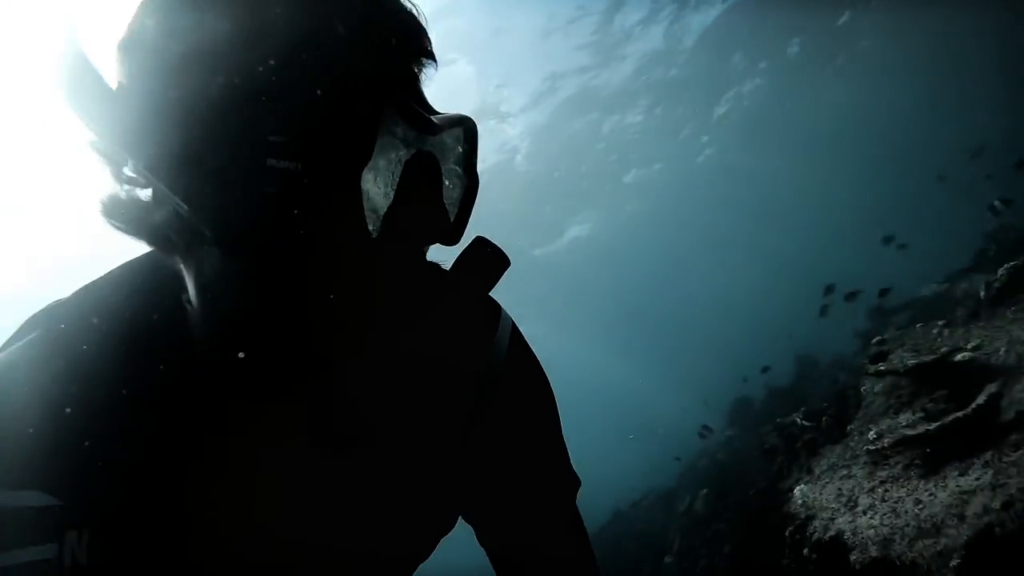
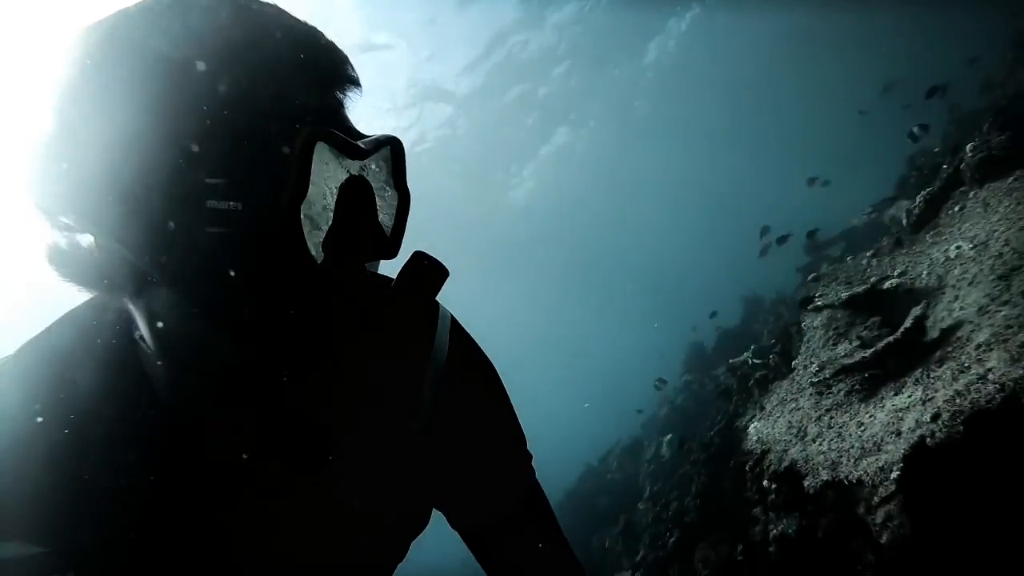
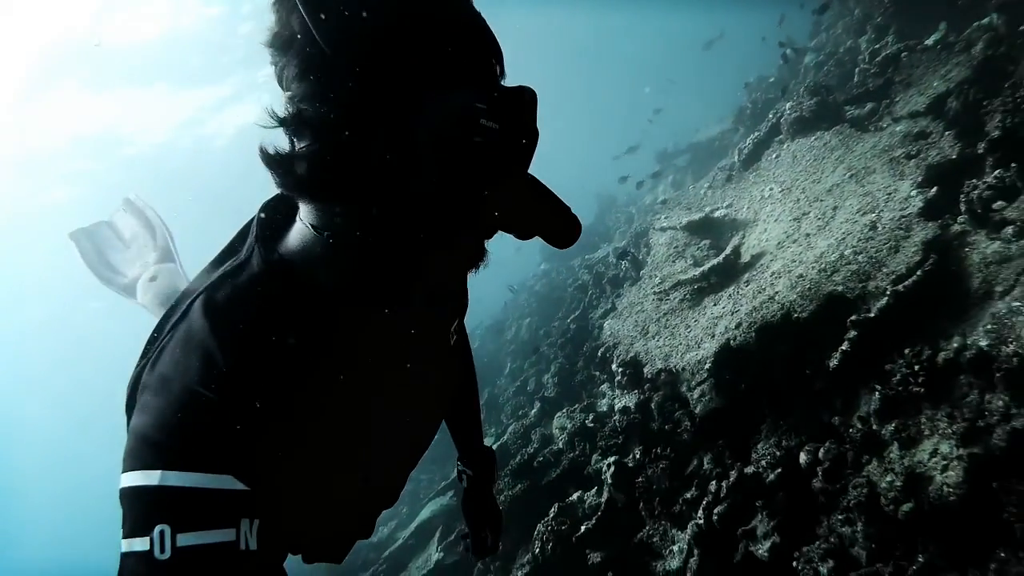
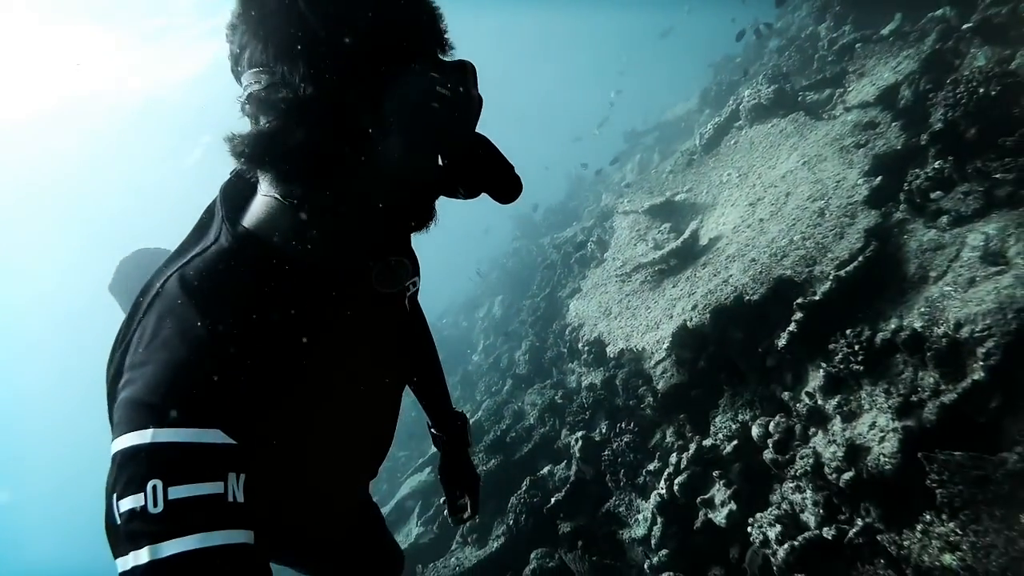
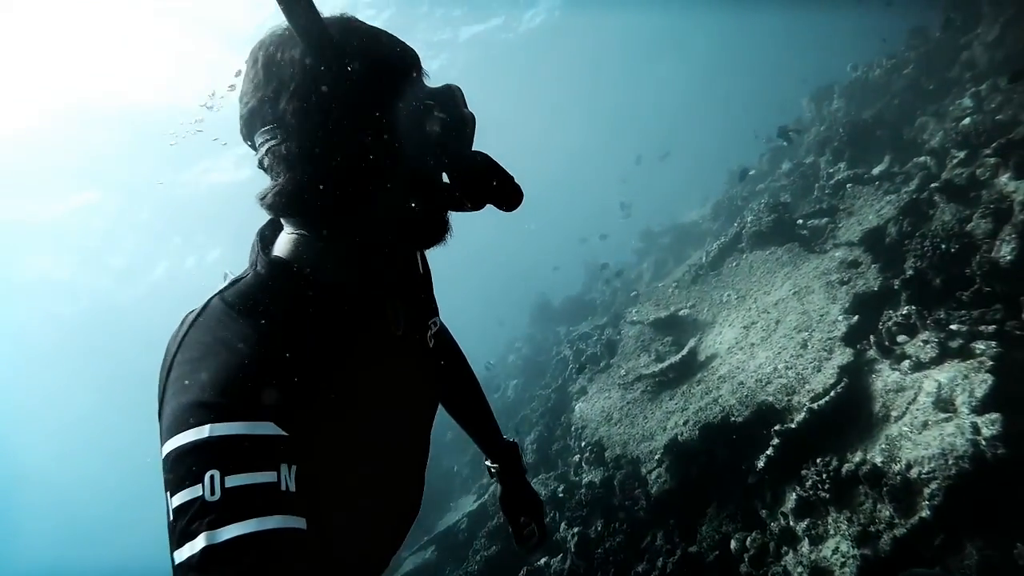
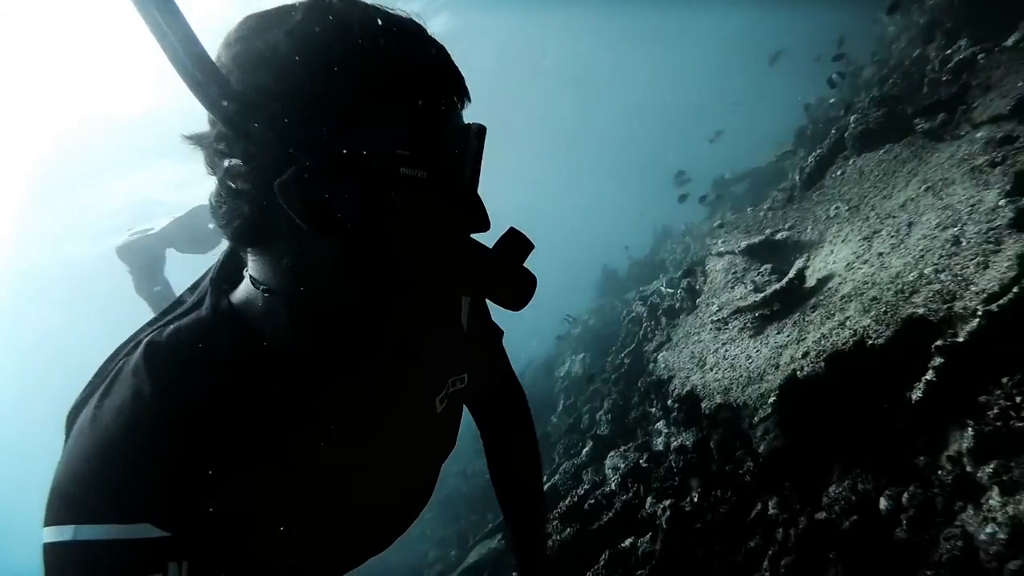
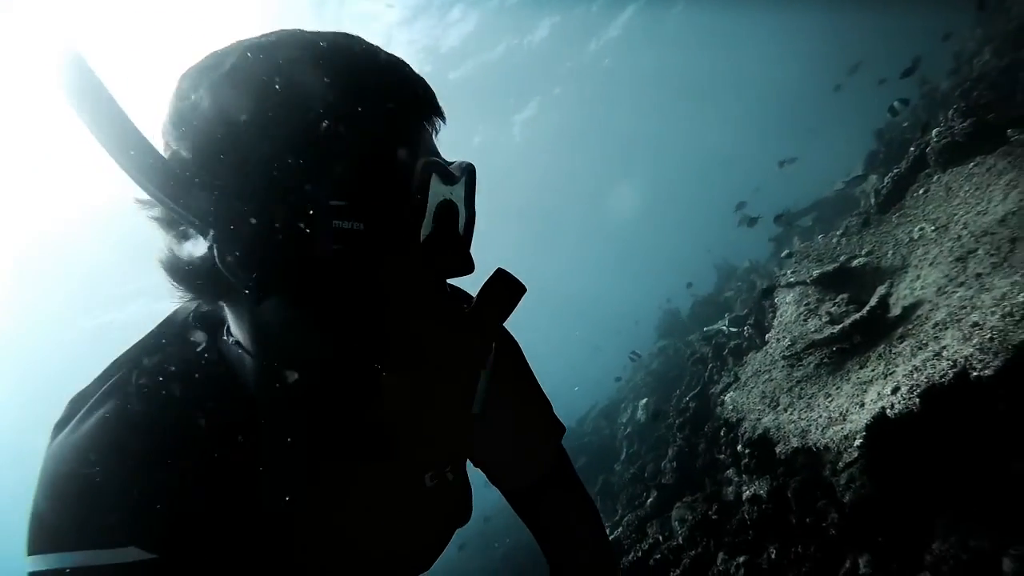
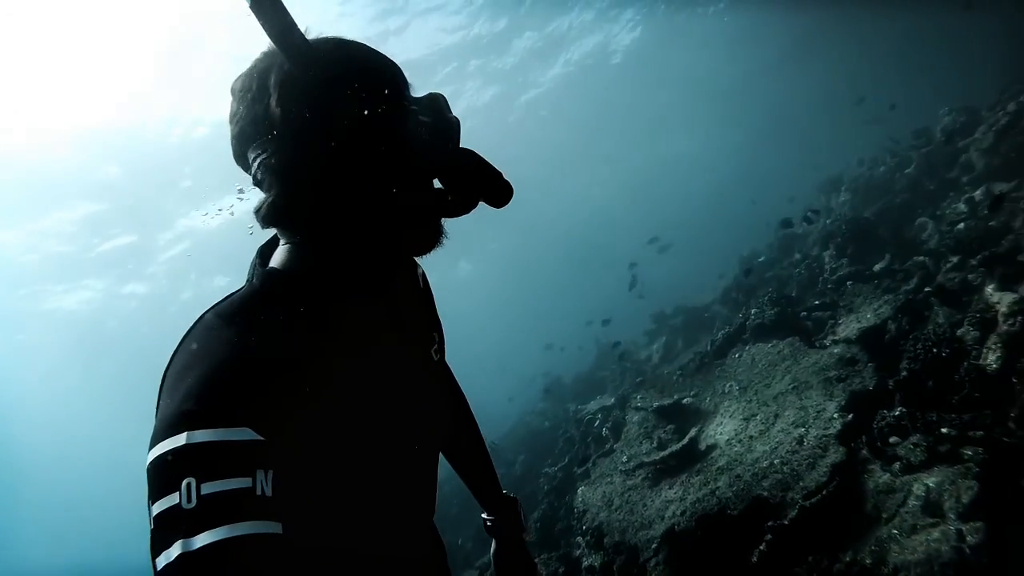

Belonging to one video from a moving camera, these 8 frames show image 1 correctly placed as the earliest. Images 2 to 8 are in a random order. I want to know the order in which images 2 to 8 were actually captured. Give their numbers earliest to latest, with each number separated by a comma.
2, 7, 6, 3, 4, 5, 8
